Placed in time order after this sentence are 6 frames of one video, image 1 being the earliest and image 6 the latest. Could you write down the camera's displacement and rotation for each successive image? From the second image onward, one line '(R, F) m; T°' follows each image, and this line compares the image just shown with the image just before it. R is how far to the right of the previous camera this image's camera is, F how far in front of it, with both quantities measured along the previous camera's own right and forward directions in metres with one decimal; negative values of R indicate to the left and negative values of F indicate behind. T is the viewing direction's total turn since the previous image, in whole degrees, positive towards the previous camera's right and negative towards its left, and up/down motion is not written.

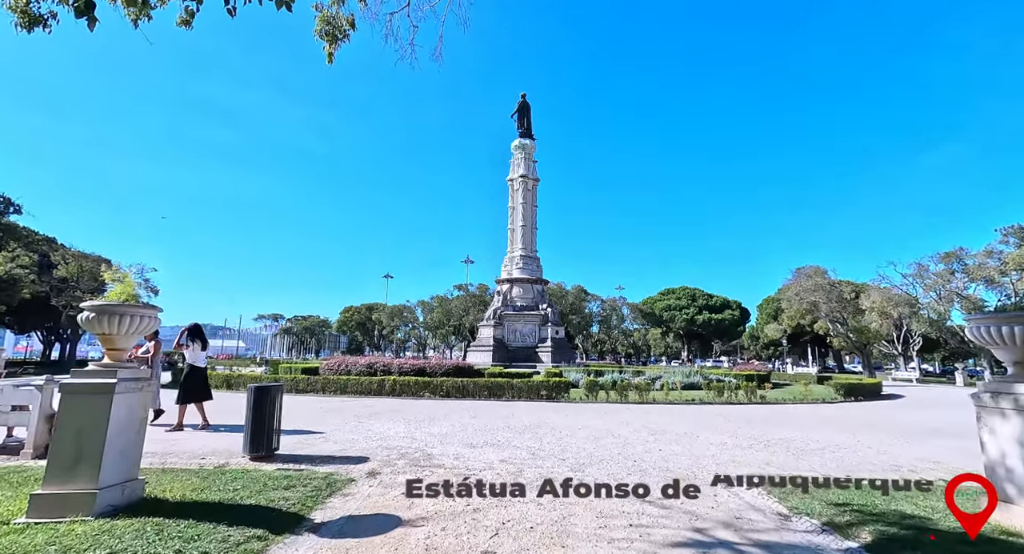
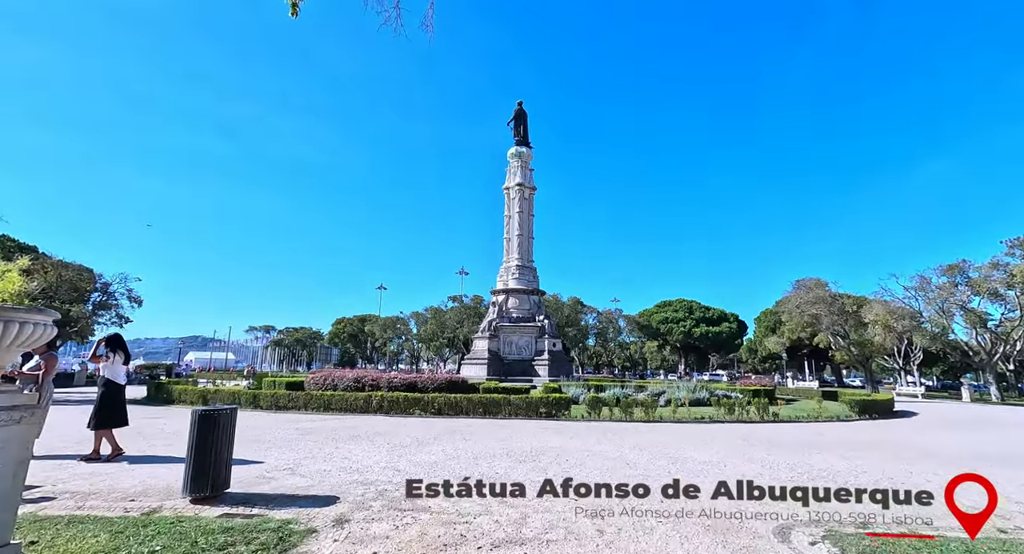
(-0.1, +1.2) m; +1°
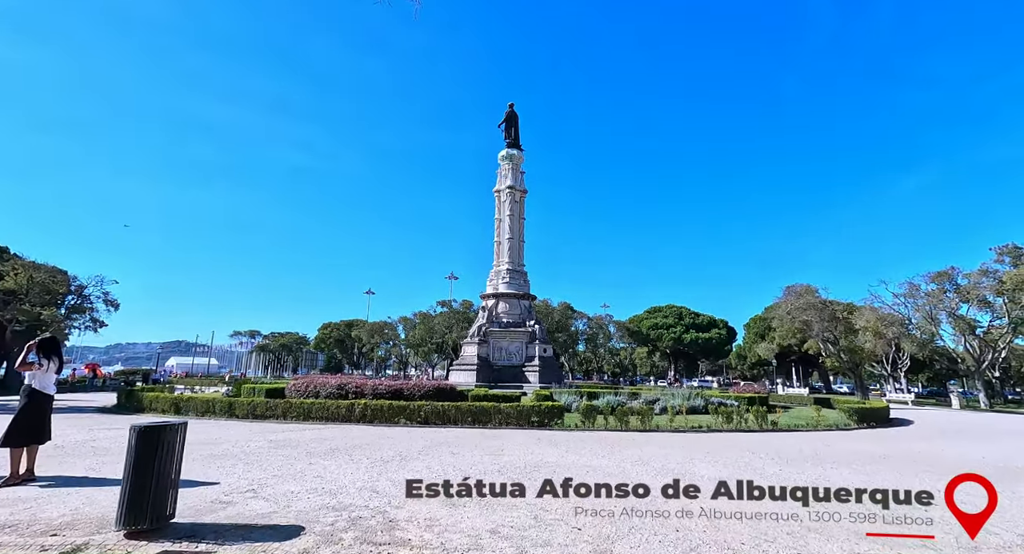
(-0.1, +0.8) m; +1°
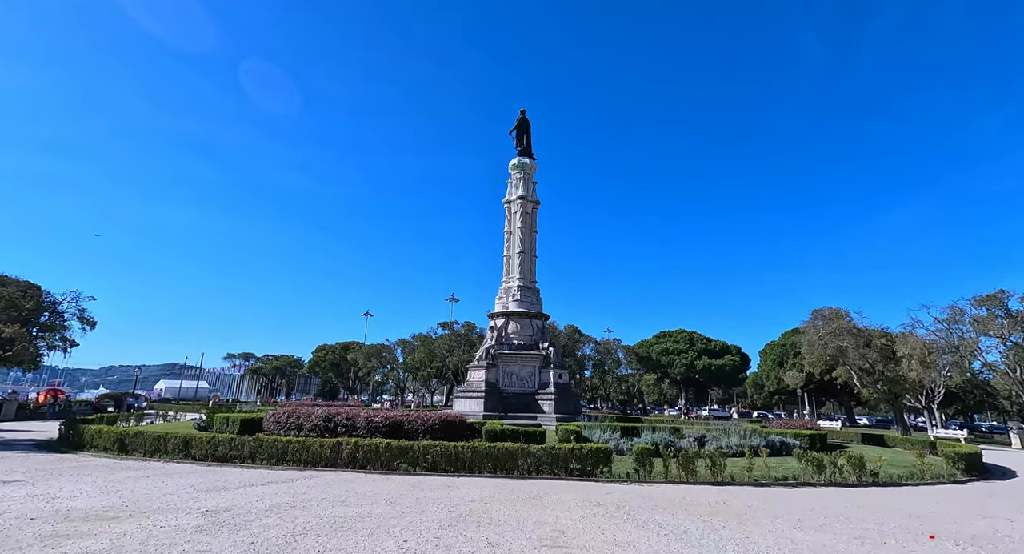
(-0.9, +3.7) m; 0°
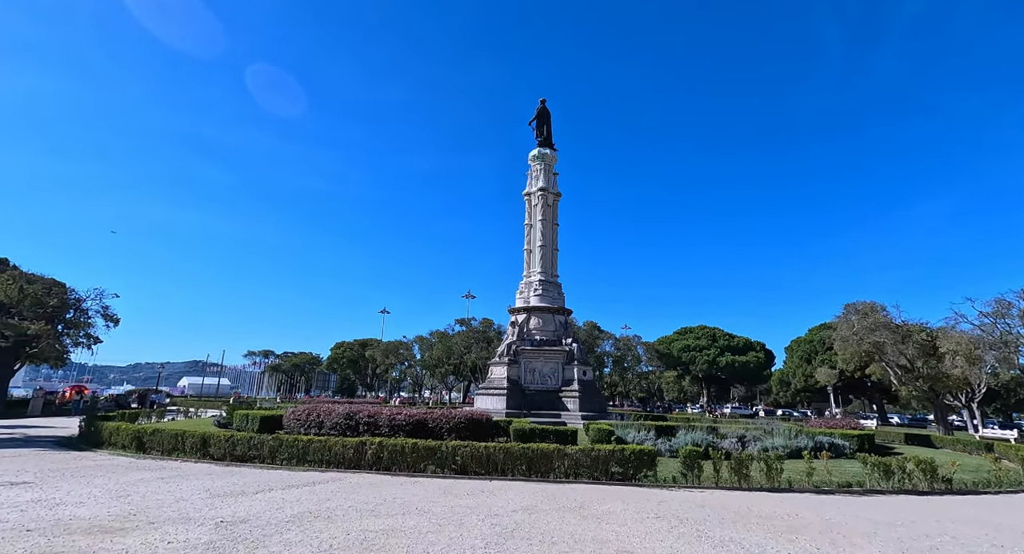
(-0.5, +1.0) m; -2°
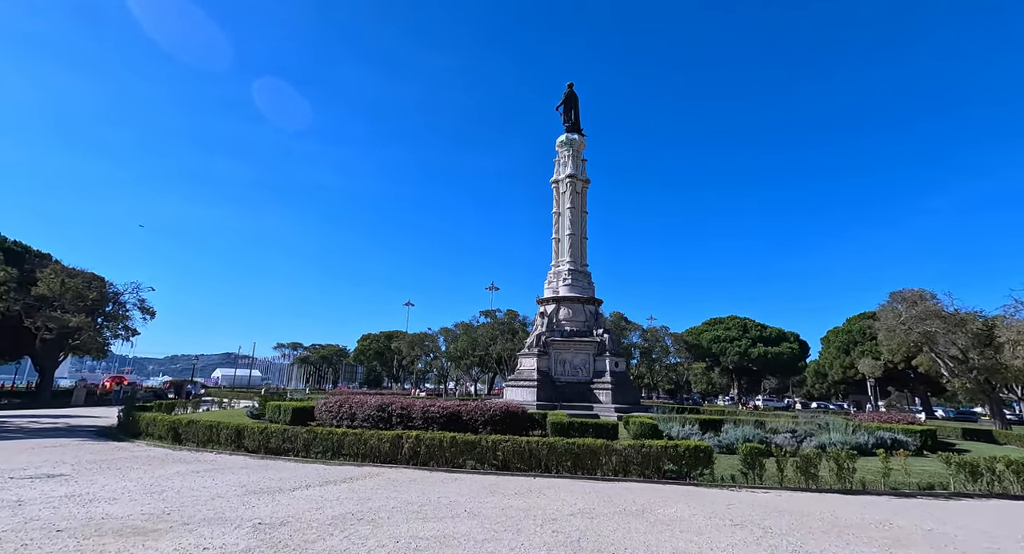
(-0.5, +0.8) m; -2°
